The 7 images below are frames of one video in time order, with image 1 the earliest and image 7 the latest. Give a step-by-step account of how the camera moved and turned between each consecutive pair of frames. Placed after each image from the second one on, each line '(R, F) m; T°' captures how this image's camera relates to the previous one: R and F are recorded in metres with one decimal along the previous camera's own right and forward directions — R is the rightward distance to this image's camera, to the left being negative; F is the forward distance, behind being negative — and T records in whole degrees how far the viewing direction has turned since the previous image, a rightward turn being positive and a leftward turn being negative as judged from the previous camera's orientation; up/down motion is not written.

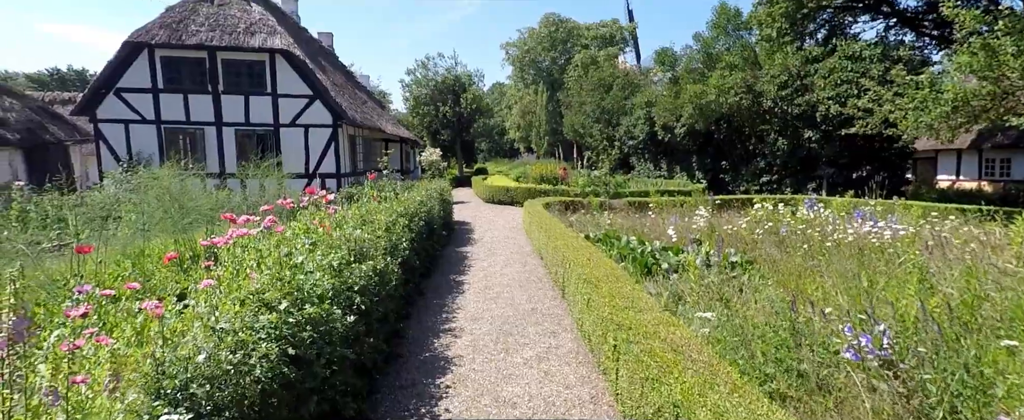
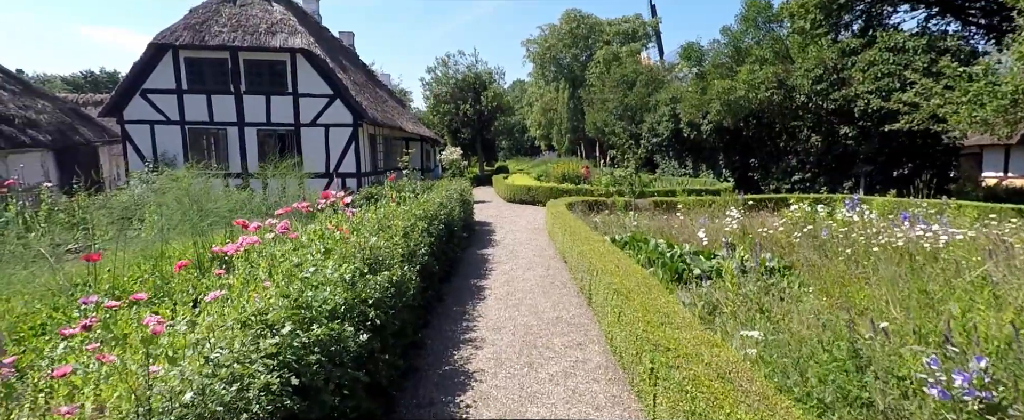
(0.0, +0.2) m; -2°
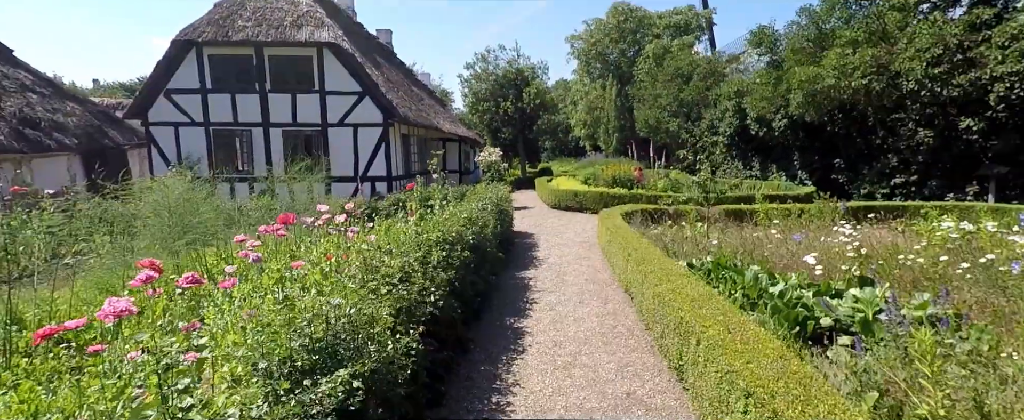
(0.0, +1.5) m; -4°
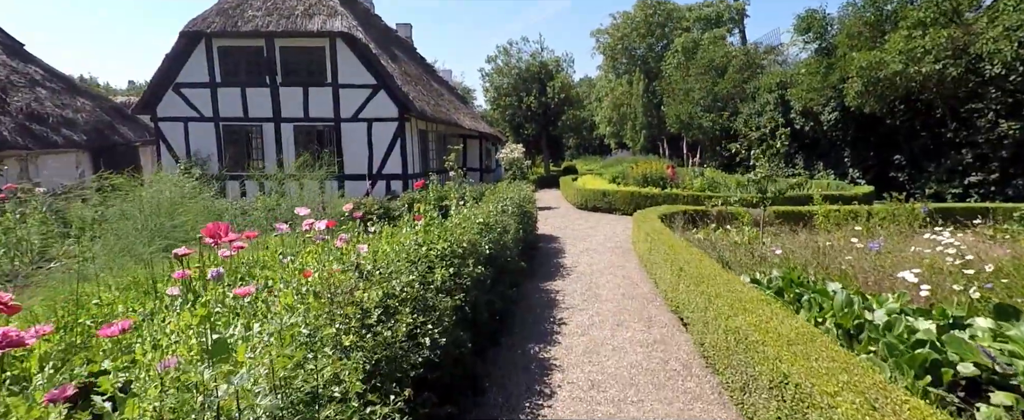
(0.0, +0.9) m; -2°
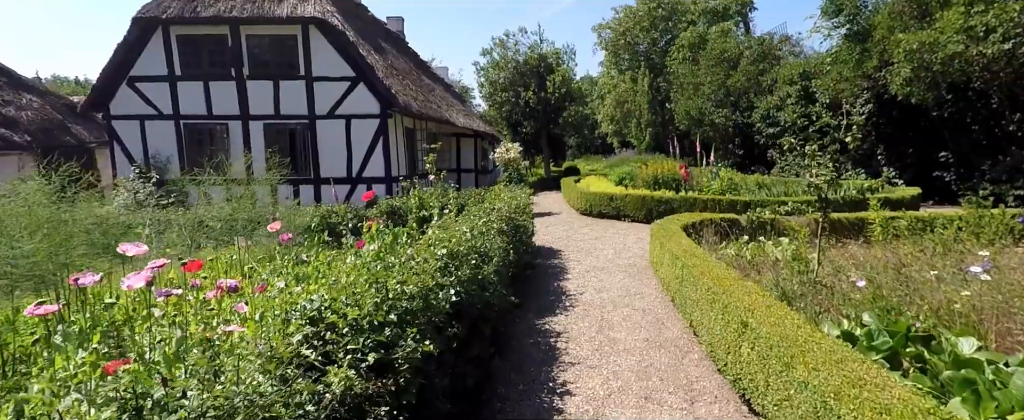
(+0.1, +1.4) m; 0°
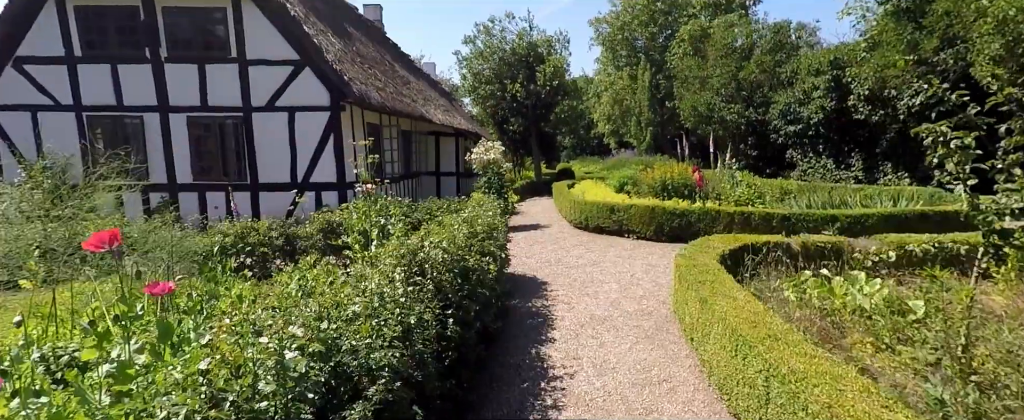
(+0.3, +2.1) m; 0°
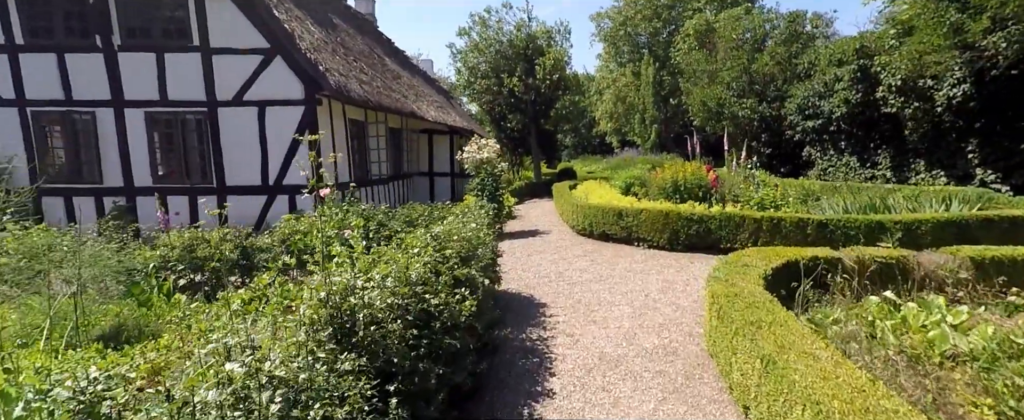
(+0.1, +1.0) m; 0°
